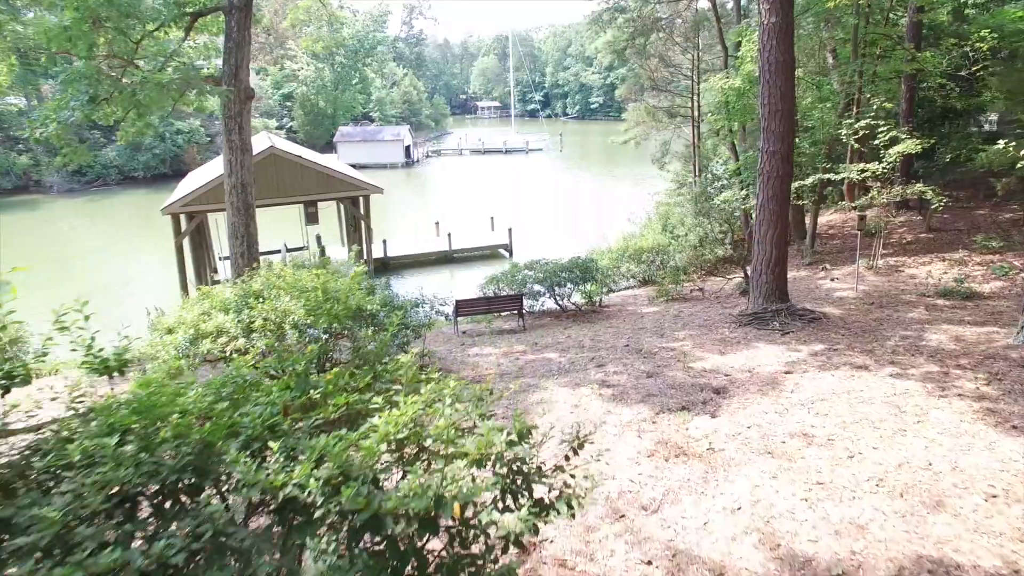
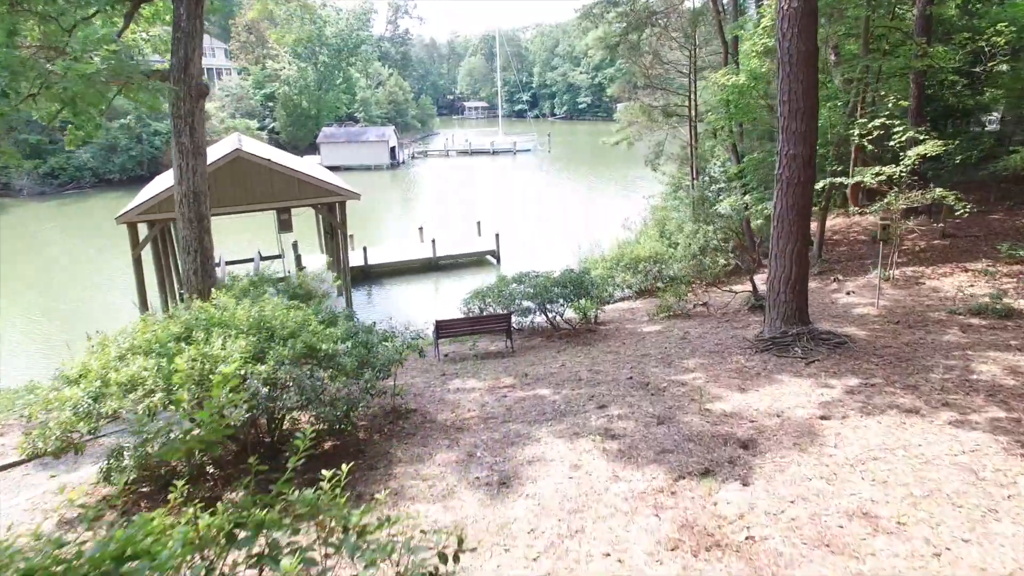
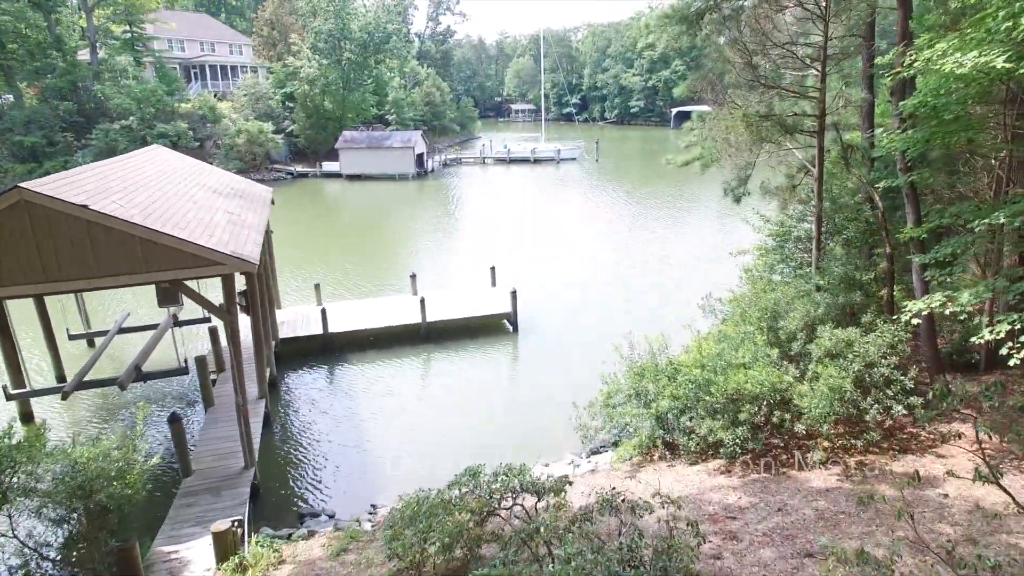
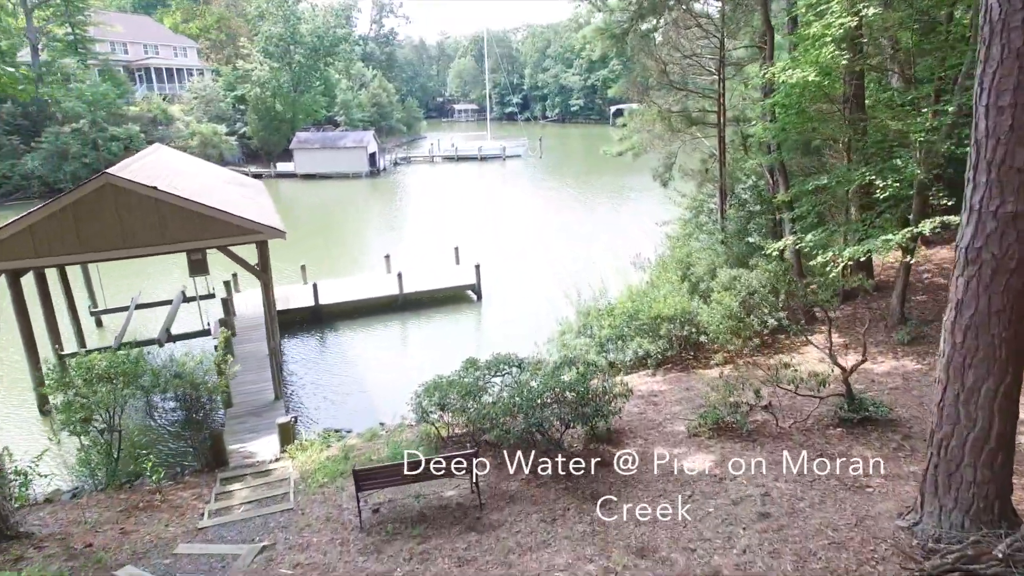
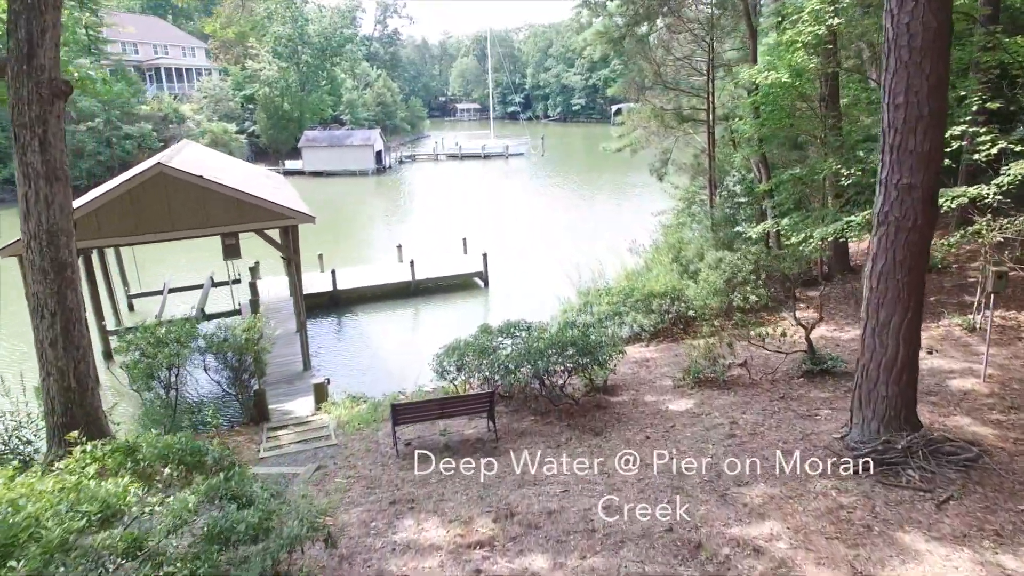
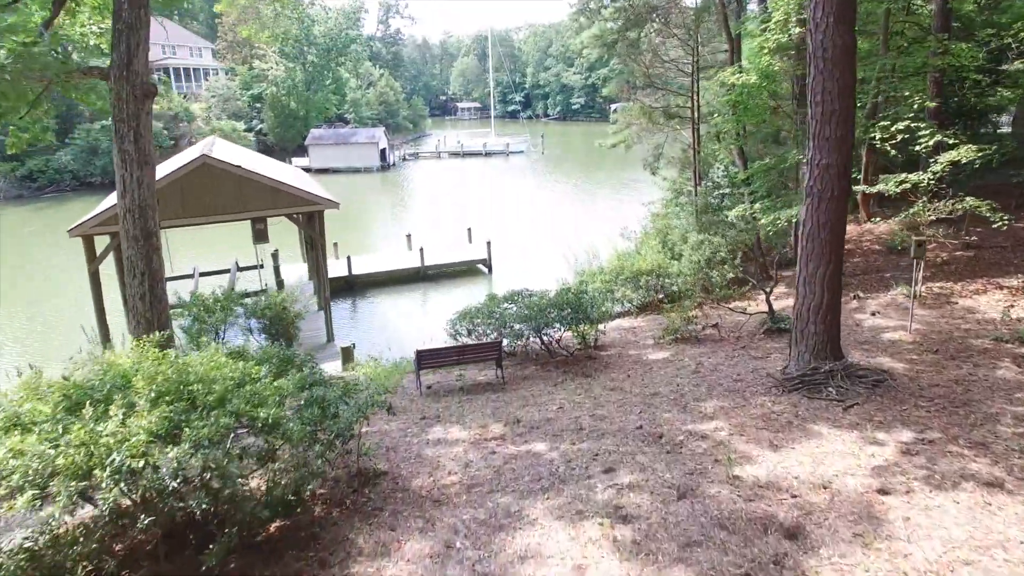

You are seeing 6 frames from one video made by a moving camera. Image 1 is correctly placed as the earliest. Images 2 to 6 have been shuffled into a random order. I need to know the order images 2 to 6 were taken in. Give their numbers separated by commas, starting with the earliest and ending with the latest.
2, 6, 5, 4, 3
